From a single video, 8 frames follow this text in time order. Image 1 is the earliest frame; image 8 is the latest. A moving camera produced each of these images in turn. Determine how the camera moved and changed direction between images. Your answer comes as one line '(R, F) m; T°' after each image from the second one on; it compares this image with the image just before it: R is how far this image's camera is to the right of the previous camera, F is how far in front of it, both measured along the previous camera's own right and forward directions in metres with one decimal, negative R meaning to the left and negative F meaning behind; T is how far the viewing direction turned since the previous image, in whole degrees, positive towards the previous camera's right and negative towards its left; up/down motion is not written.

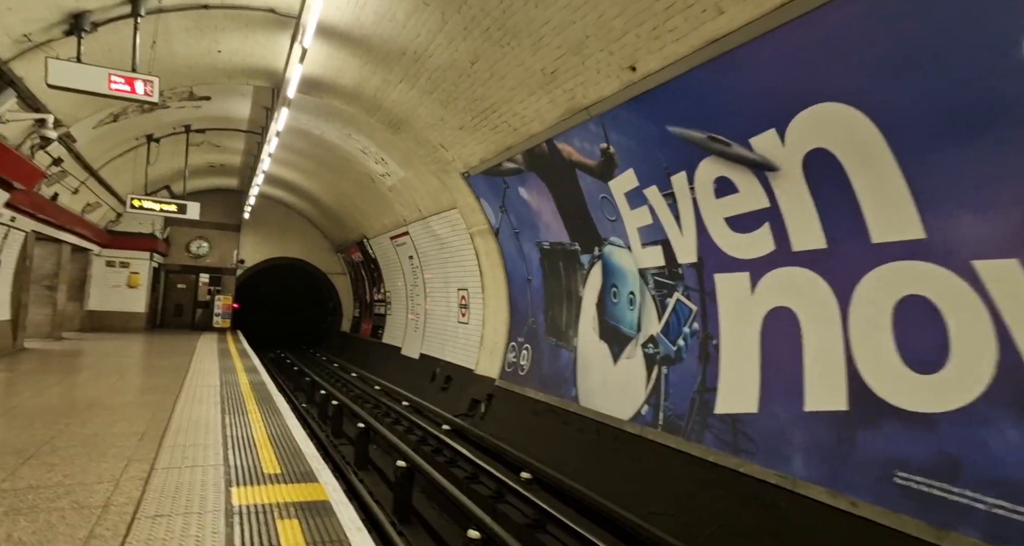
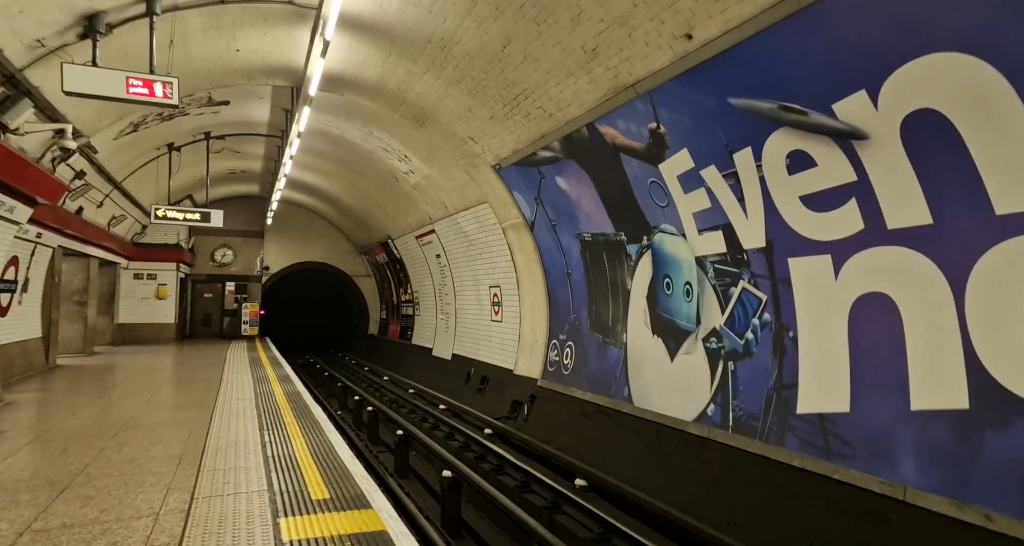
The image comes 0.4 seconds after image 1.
(-0.2, +0.3) m; -2°
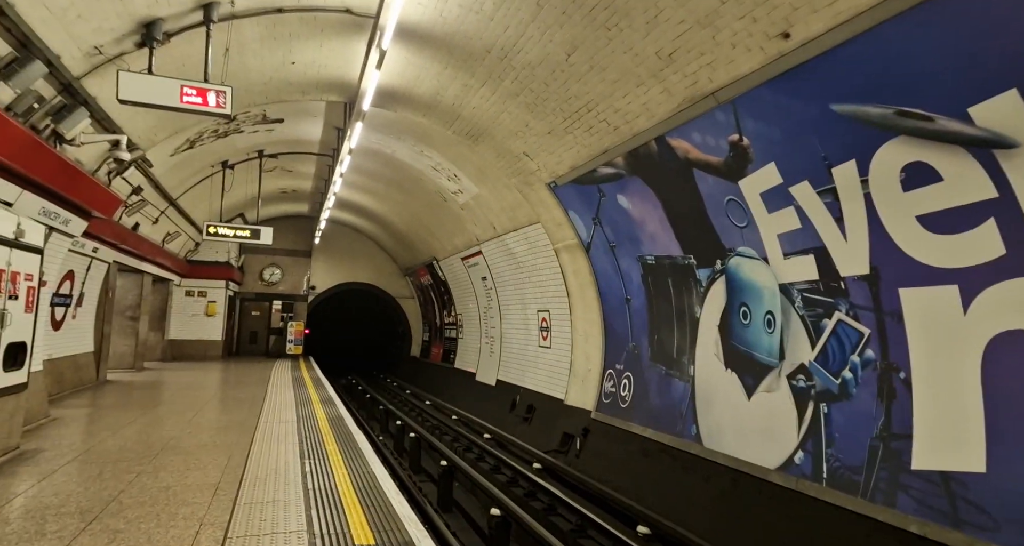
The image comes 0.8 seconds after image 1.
(-0.2, +0.3) m; -4°
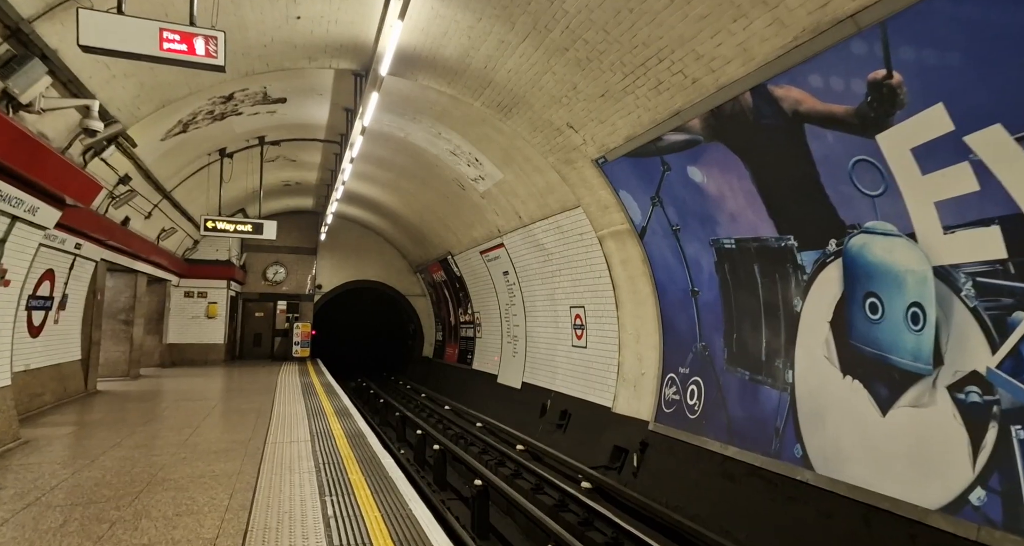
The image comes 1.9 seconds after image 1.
(-0.4, +0.8) m; 0°
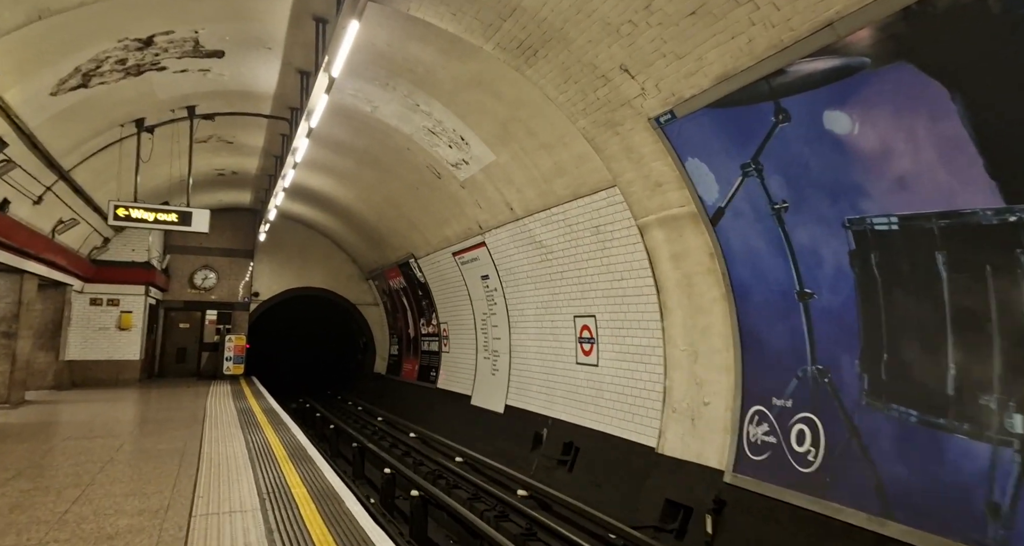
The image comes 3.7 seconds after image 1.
(-0.6, +1.5) m; +6°
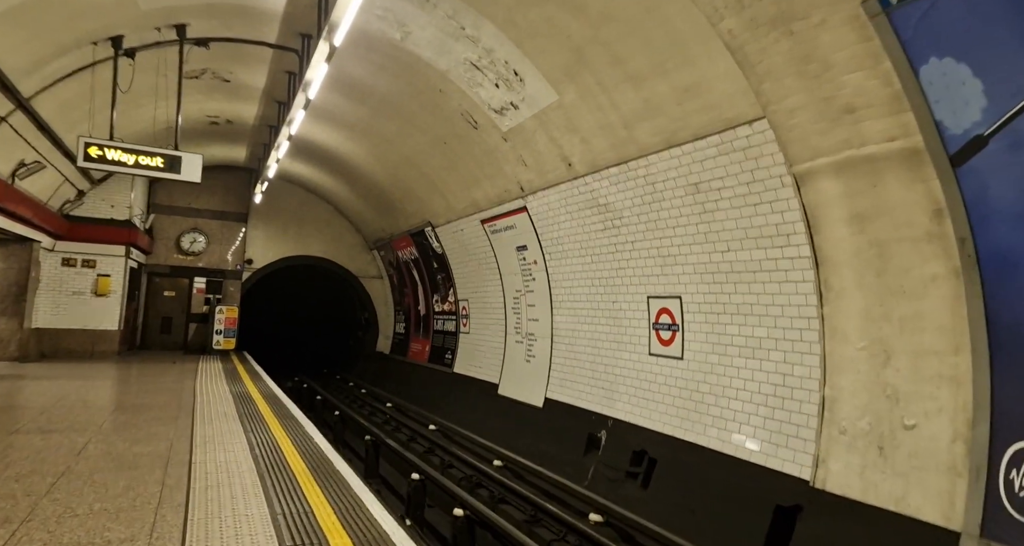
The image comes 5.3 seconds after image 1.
(-0.8, +1.3) m; +1°
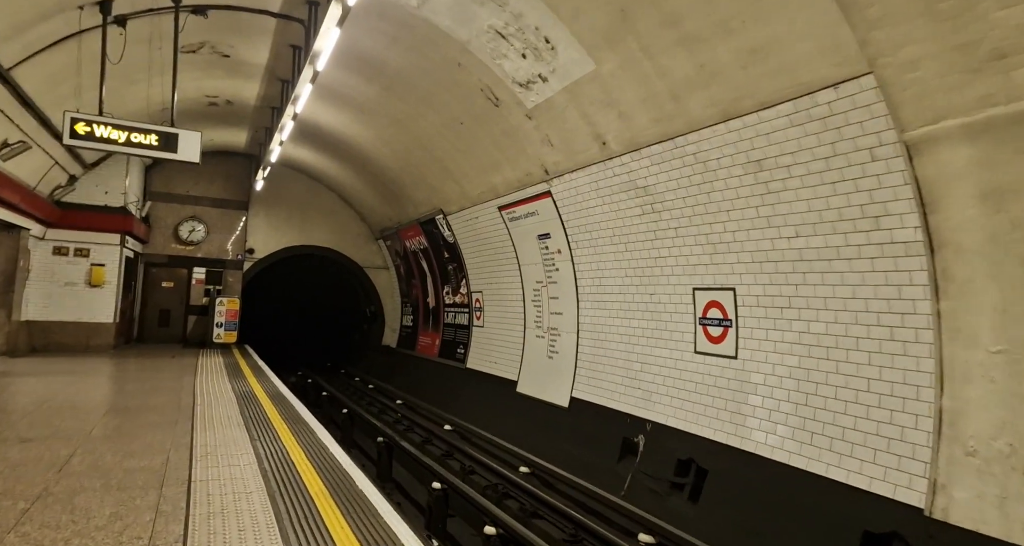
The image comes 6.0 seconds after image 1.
(-0.3, +0.5) m; 0°
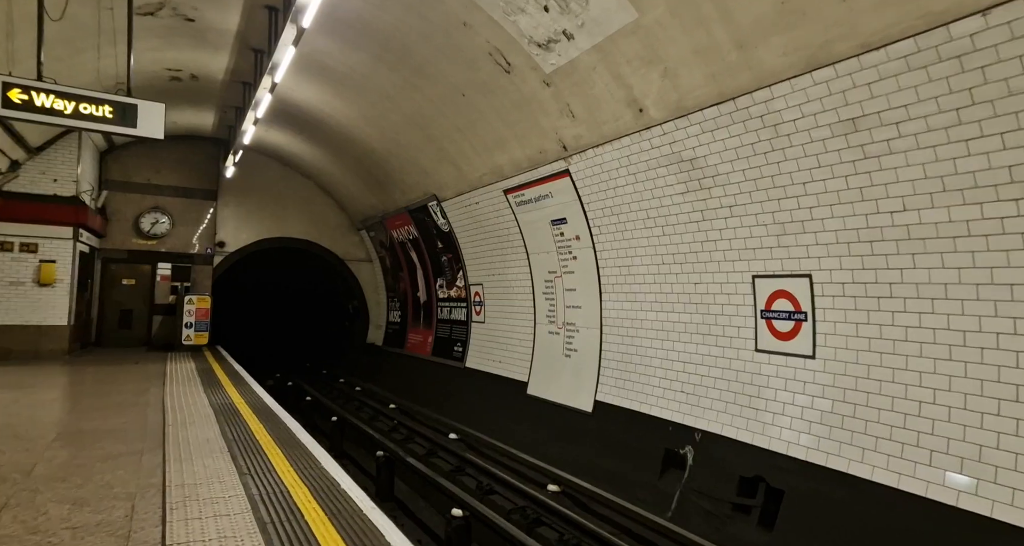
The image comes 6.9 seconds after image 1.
(-0.5, +0.8) m; +3°
